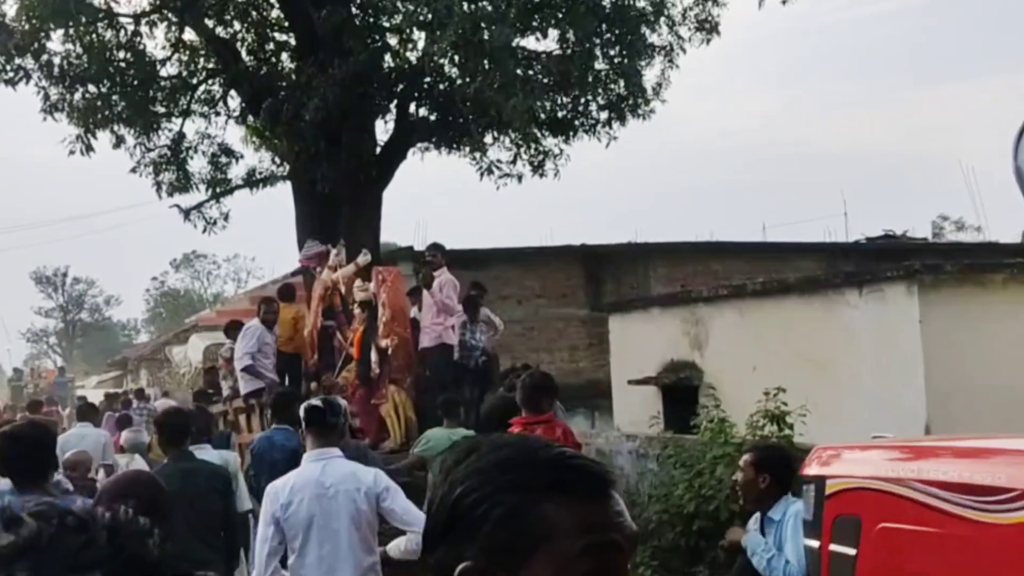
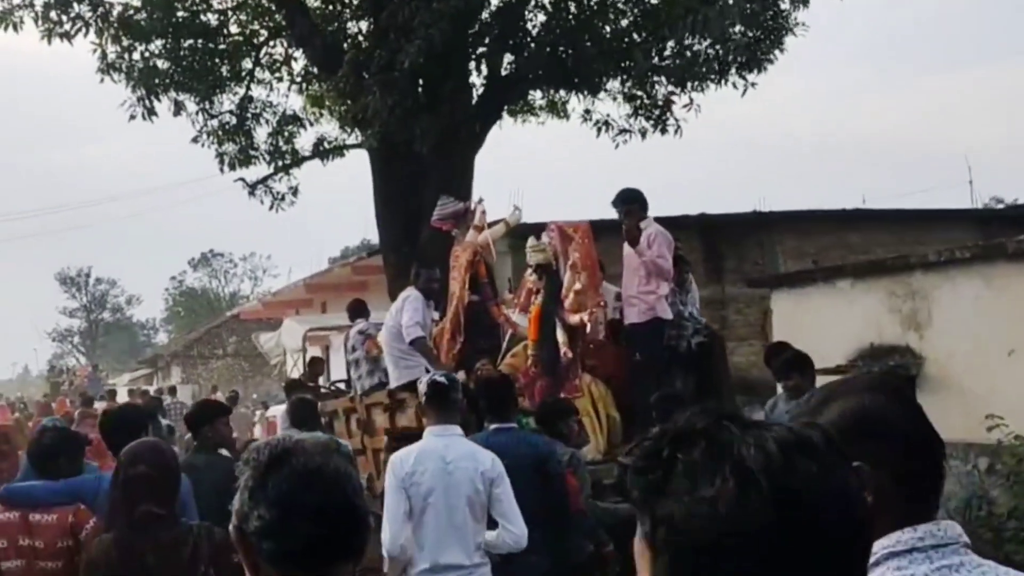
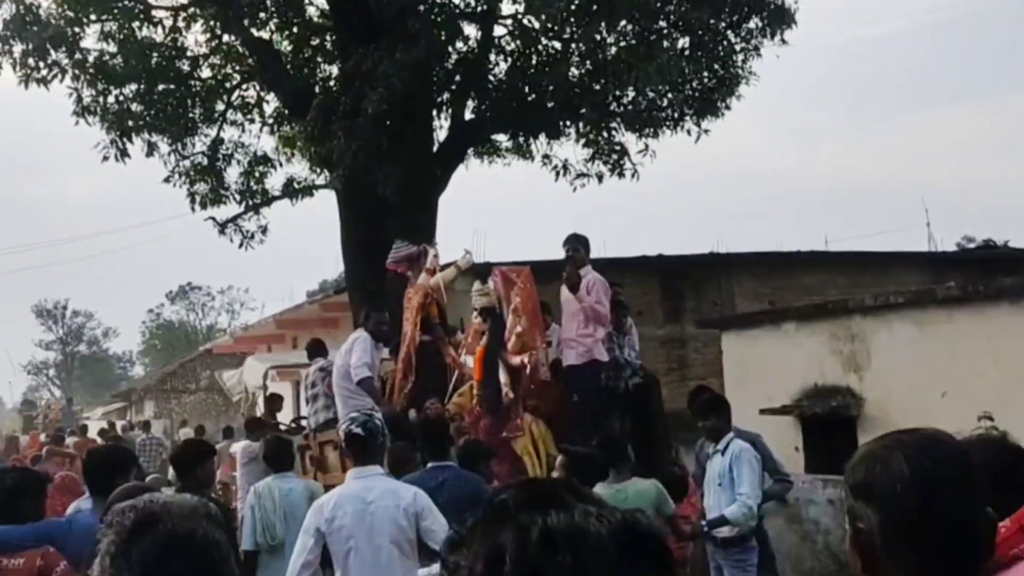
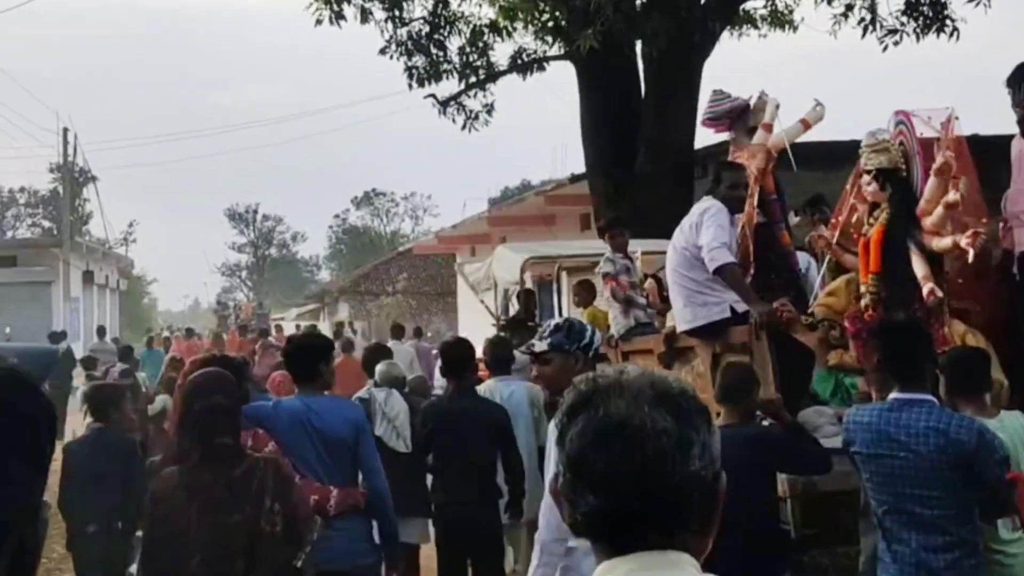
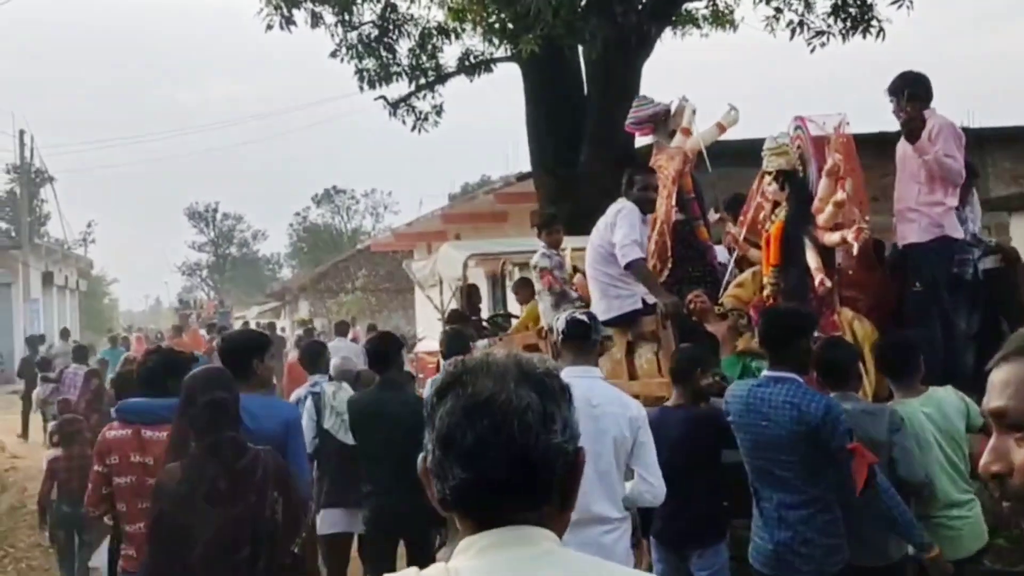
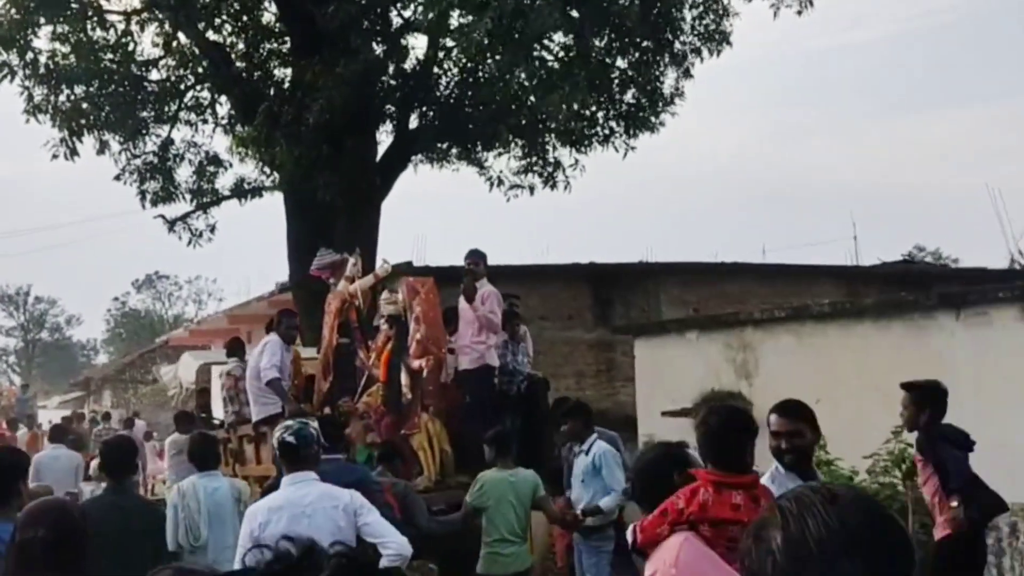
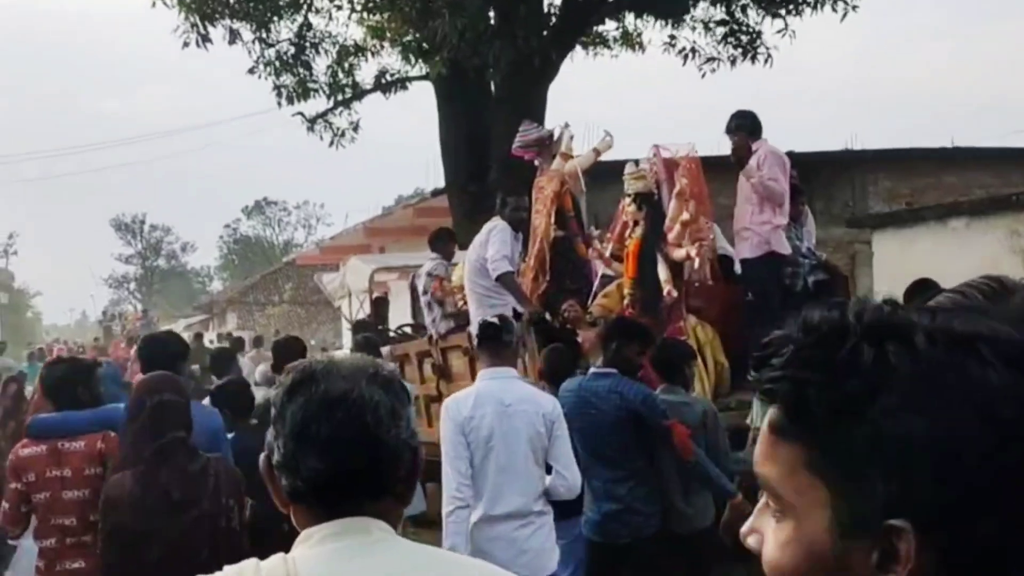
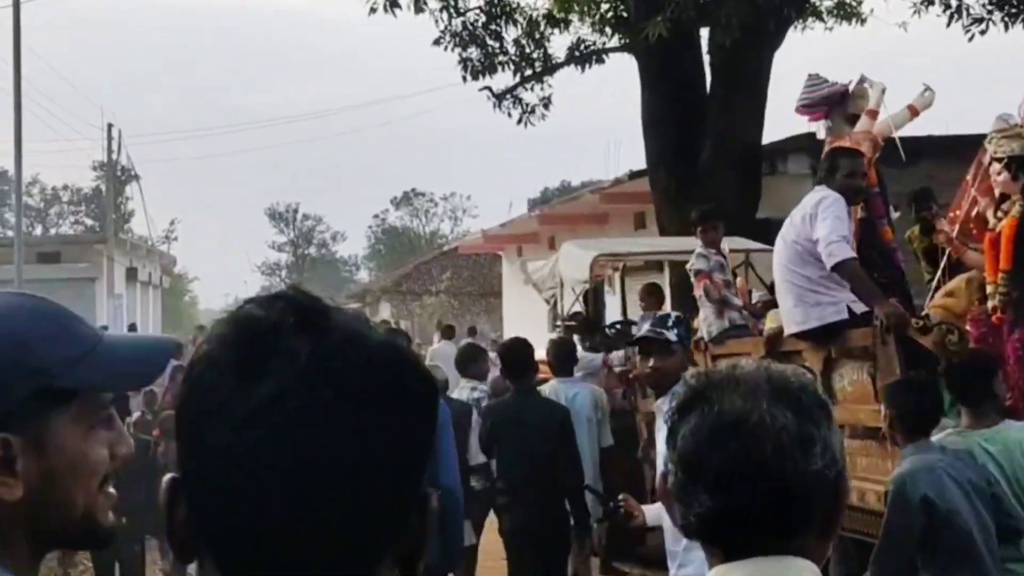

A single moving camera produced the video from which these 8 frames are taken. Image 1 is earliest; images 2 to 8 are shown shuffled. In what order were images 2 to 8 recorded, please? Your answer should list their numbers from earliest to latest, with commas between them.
6, 3, 2, 7, 5, 4, 8
